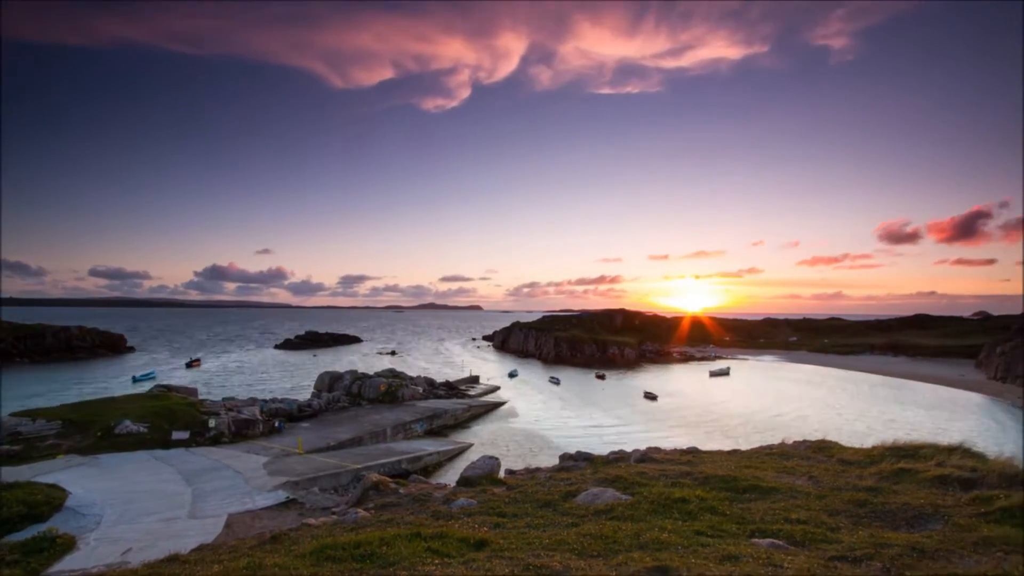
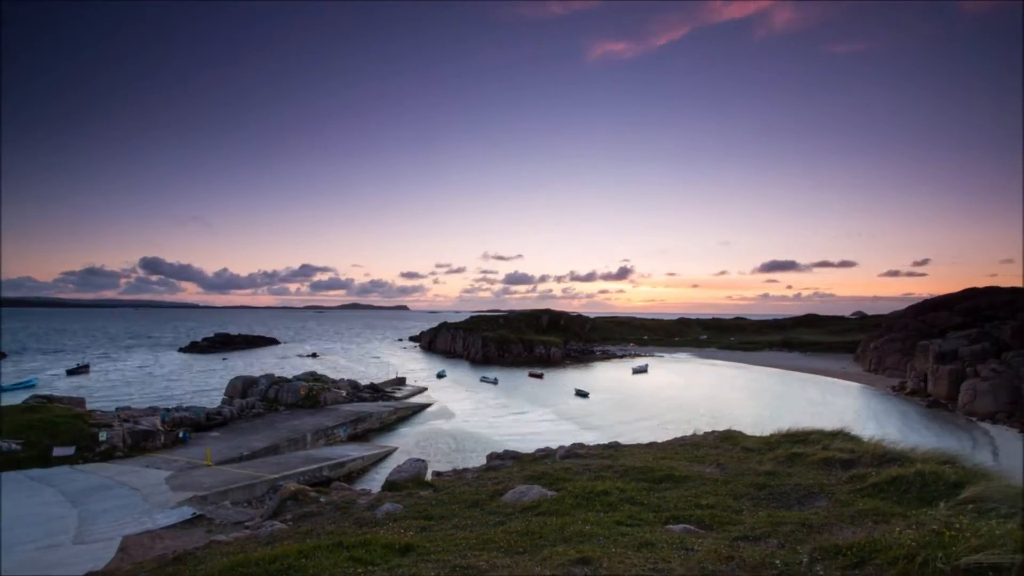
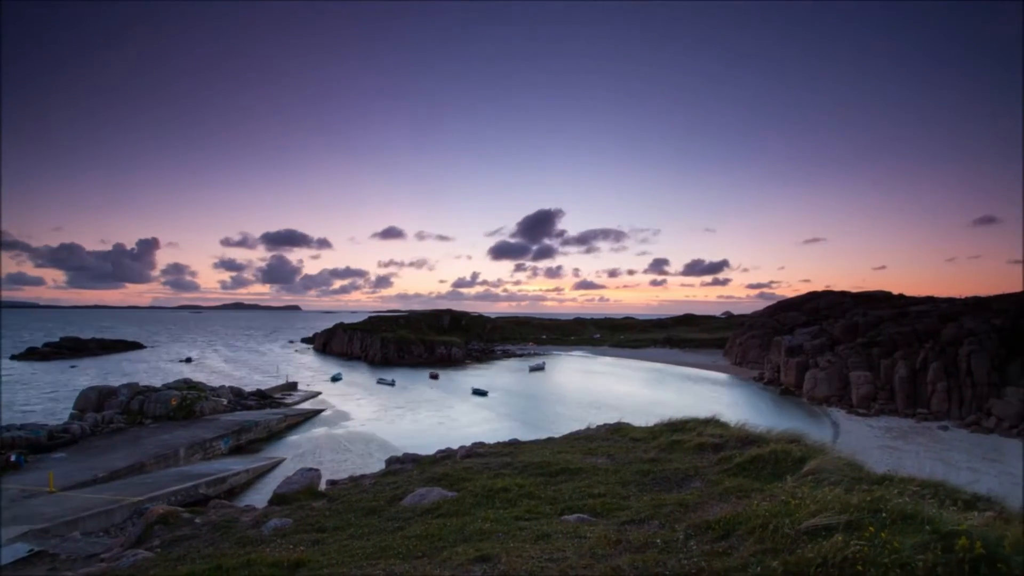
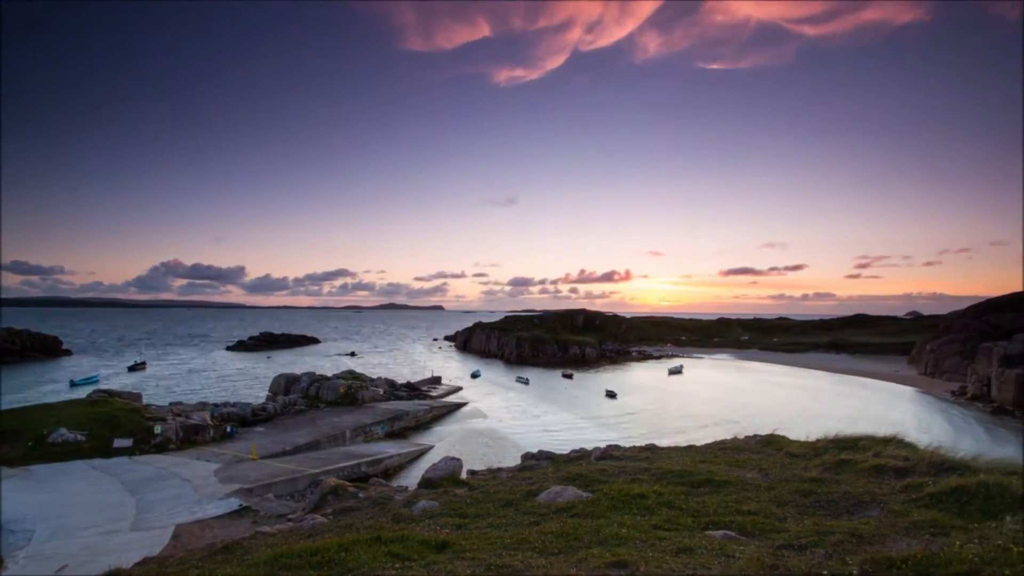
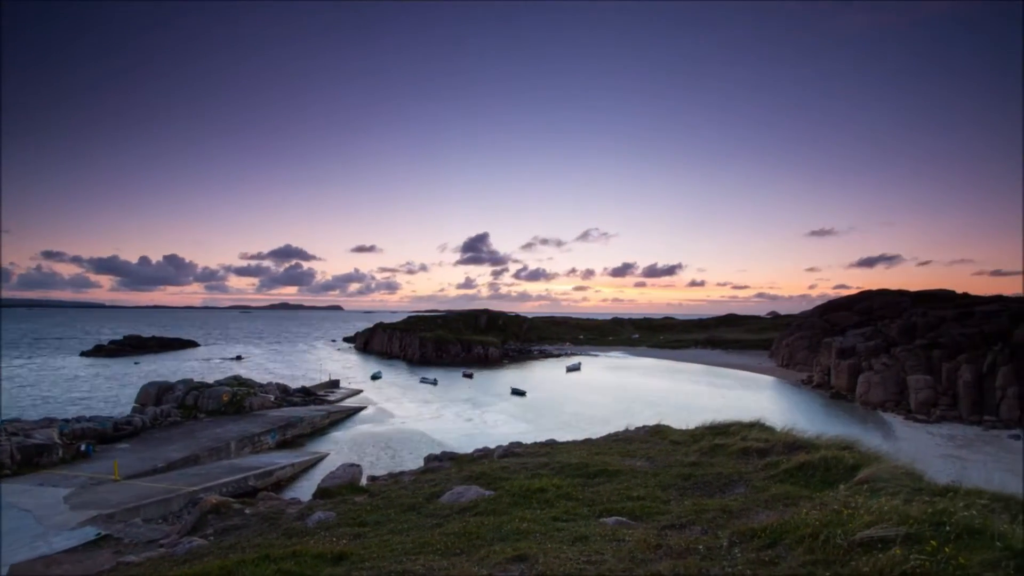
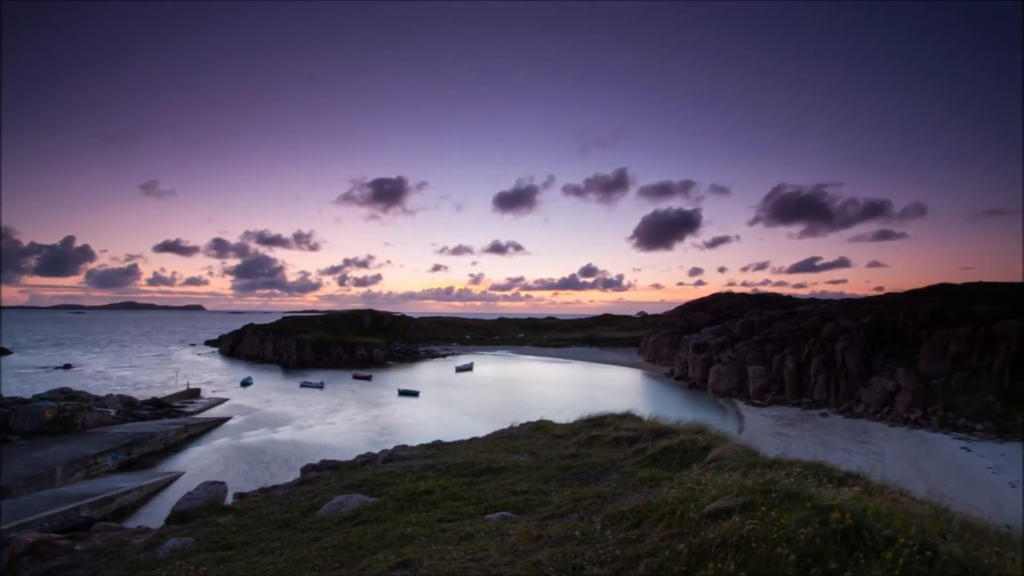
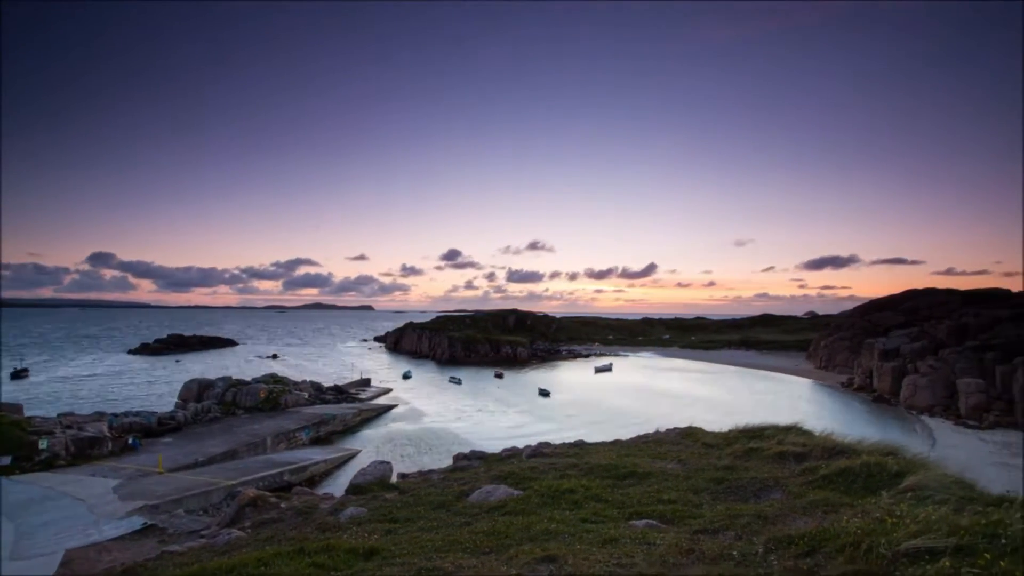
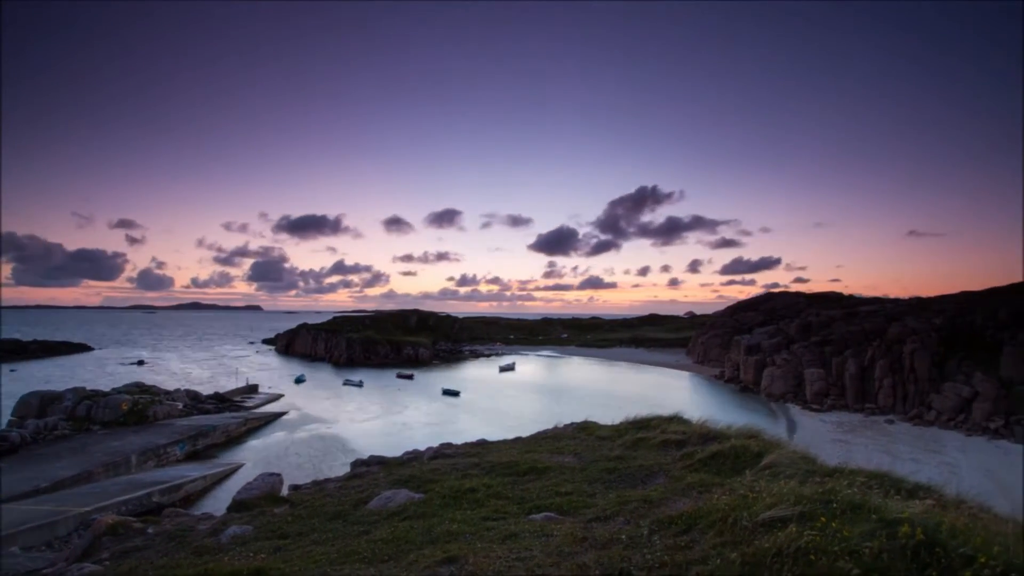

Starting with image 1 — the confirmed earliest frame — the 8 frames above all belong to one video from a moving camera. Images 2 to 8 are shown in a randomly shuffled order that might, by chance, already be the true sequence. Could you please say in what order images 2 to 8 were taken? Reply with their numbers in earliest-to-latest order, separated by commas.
4, 2, 7, 5, 3, 8, 6
